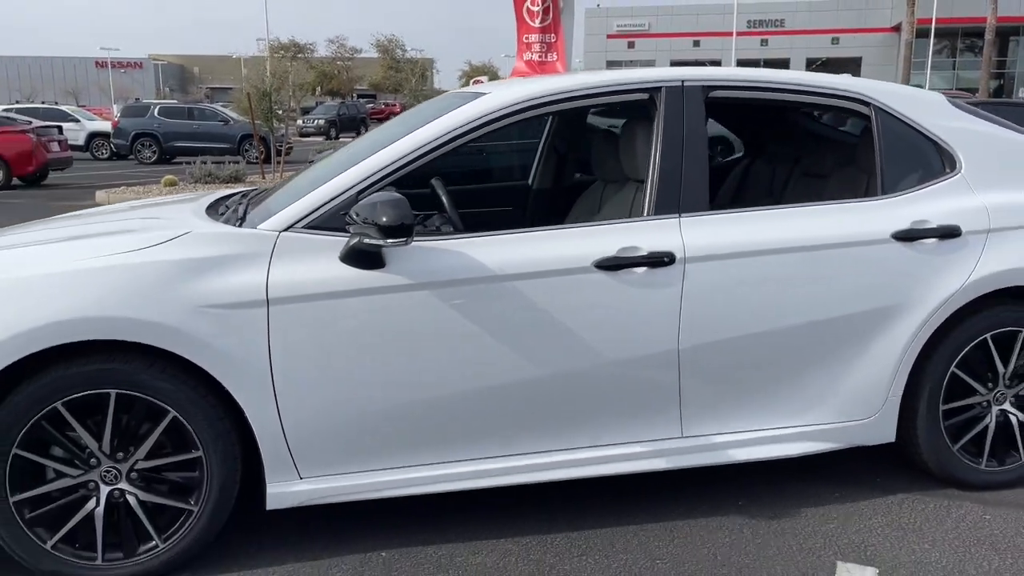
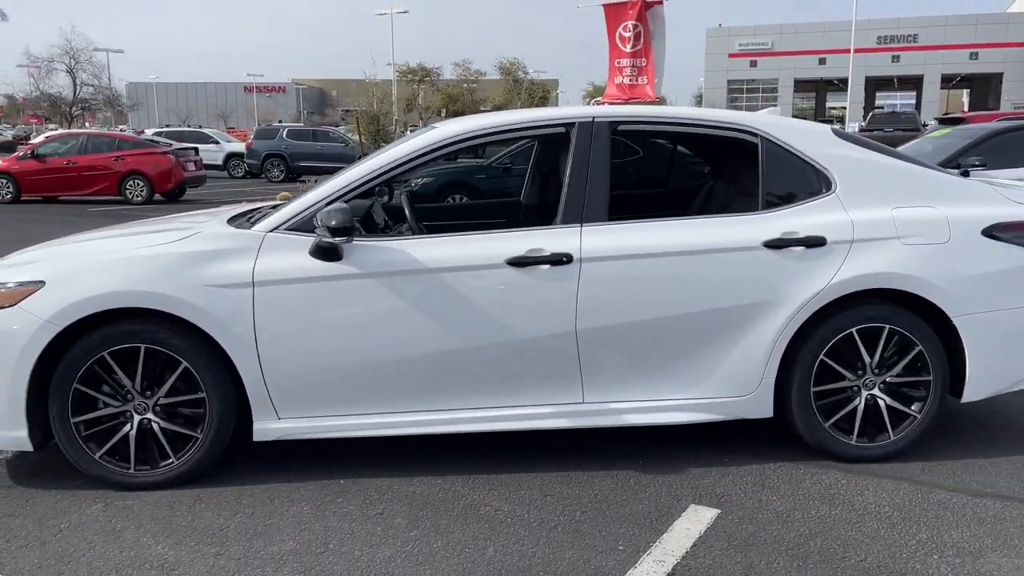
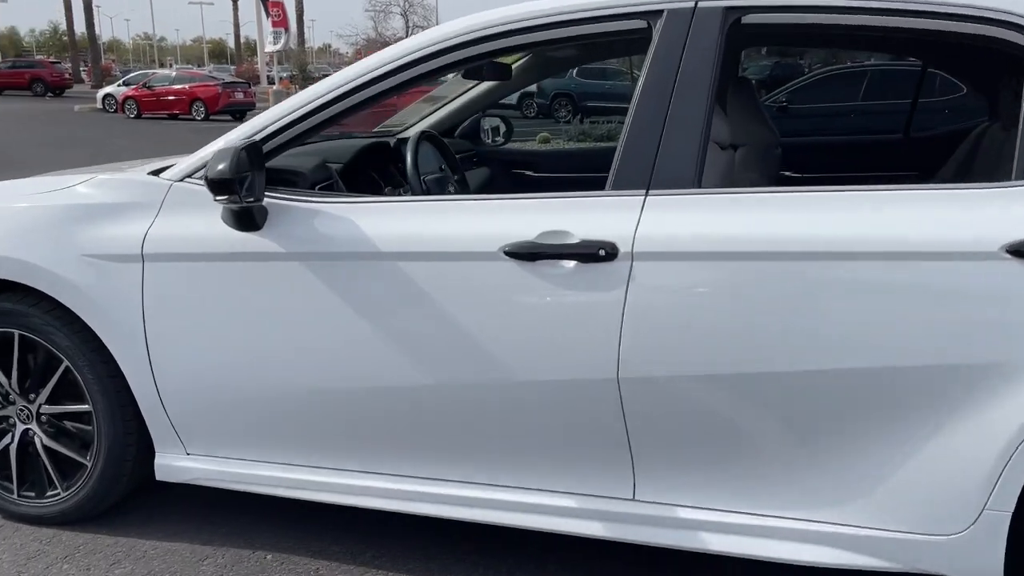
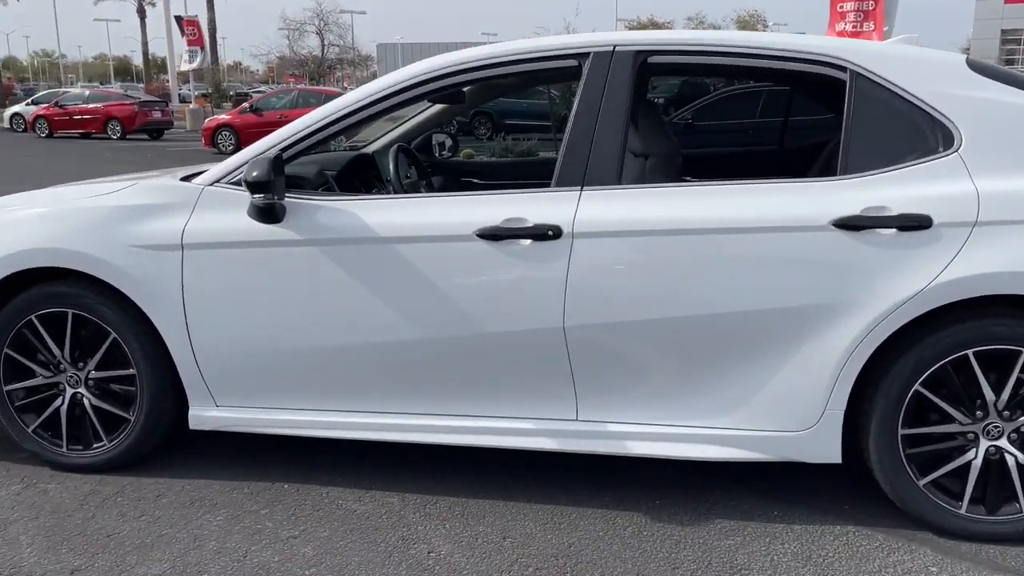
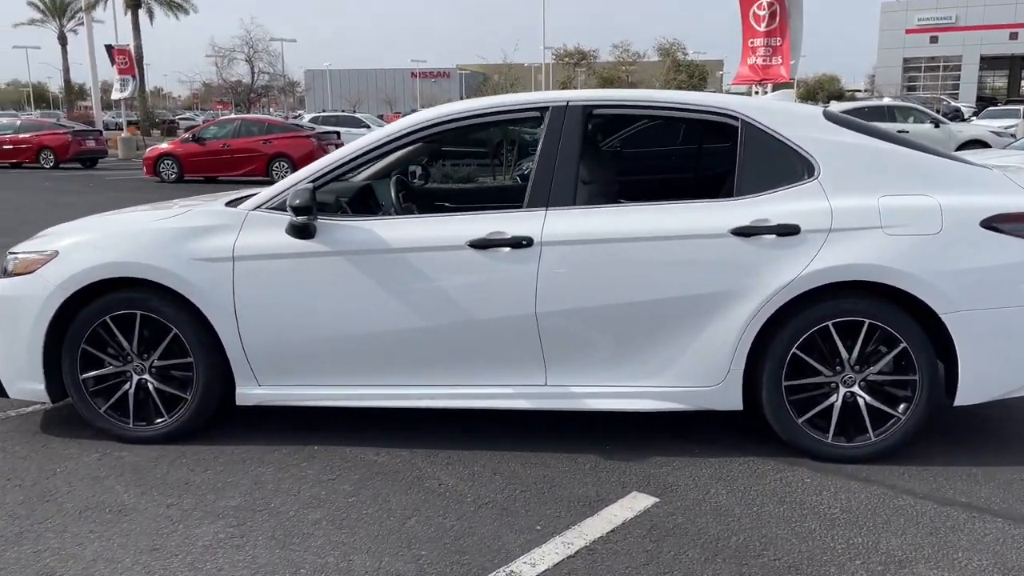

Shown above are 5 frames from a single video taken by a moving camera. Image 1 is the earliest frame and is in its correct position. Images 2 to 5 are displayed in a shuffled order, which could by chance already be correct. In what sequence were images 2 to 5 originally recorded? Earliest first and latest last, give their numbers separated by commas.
2, 5, 4, 3
